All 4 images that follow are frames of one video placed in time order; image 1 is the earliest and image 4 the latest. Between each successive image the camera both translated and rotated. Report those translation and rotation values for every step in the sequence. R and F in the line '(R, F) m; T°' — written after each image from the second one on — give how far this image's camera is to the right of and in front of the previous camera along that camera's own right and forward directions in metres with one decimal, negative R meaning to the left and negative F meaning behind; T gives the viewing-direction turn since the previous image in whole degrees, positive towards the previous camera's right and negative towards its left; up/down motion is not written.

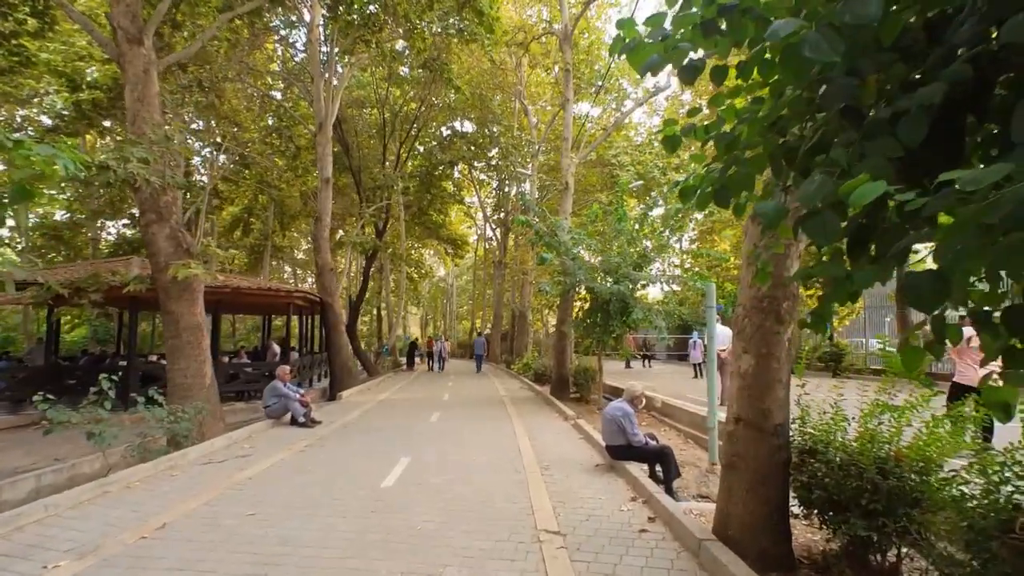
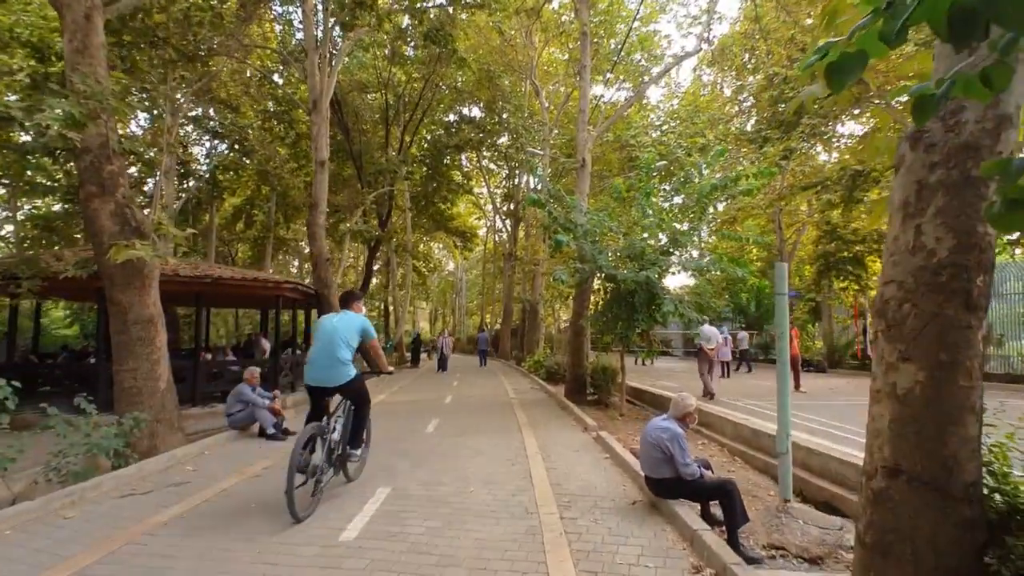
(0.0, +1.7) m; -1°
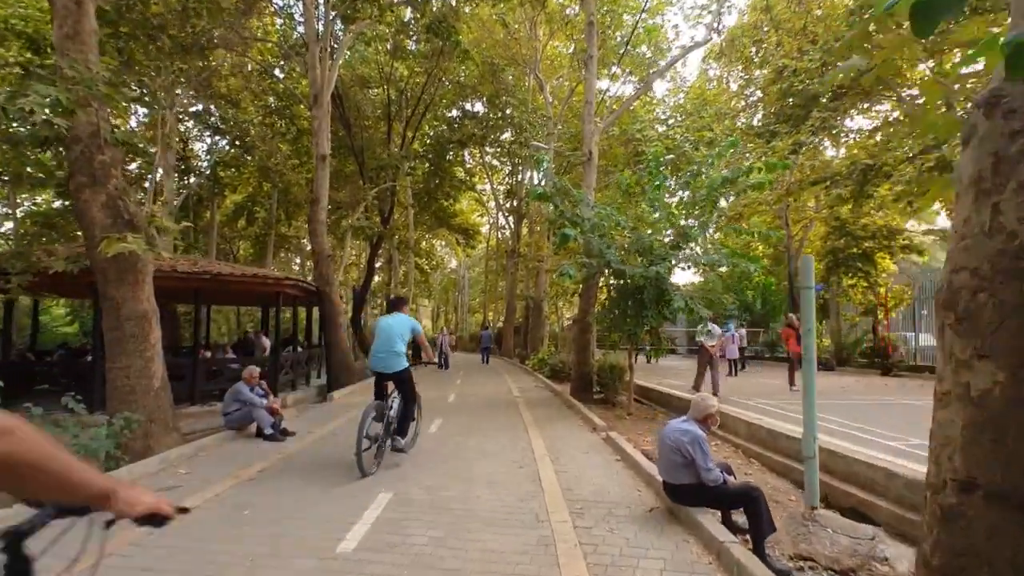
(-0.1, +0.3) m; 0°
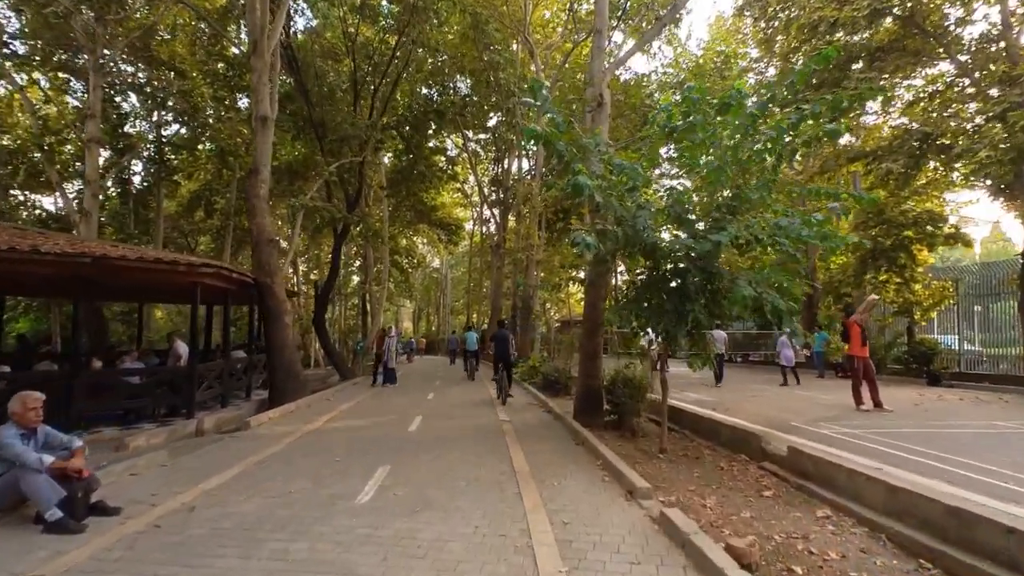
(0.0, +3.5) m; +2°
